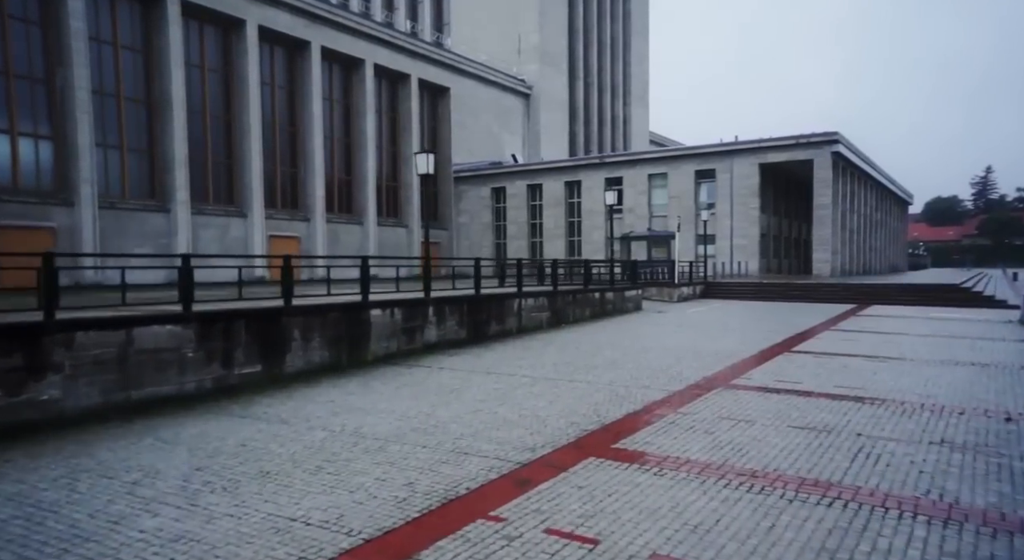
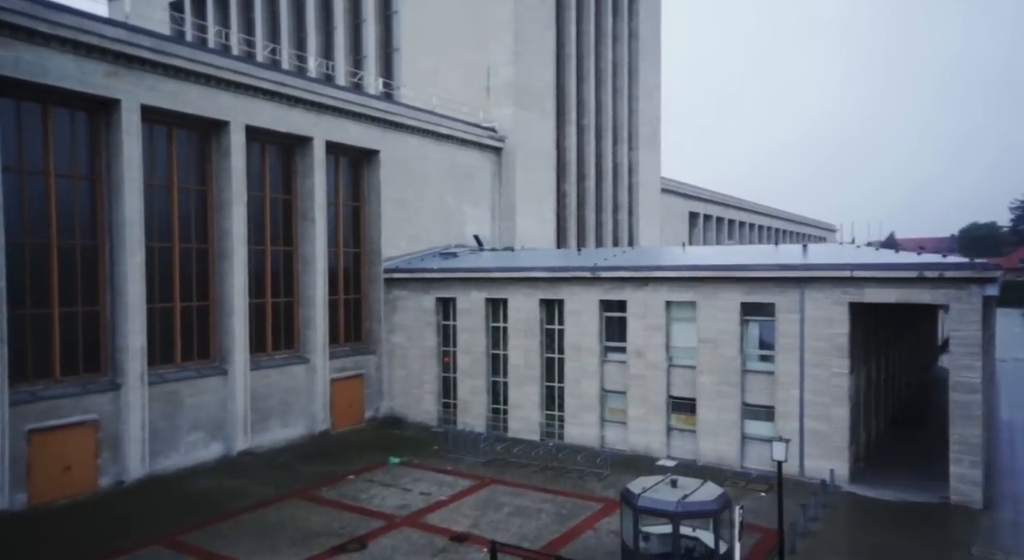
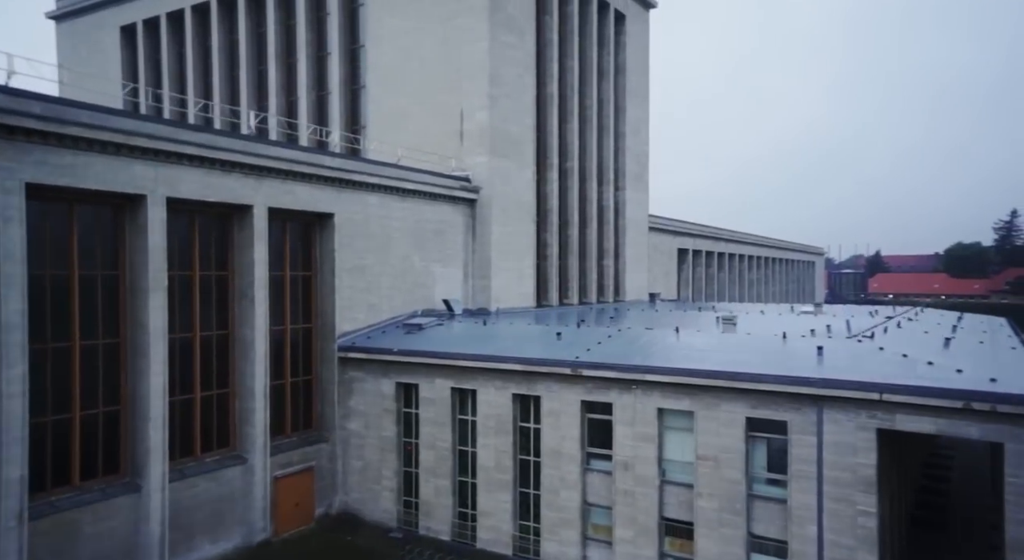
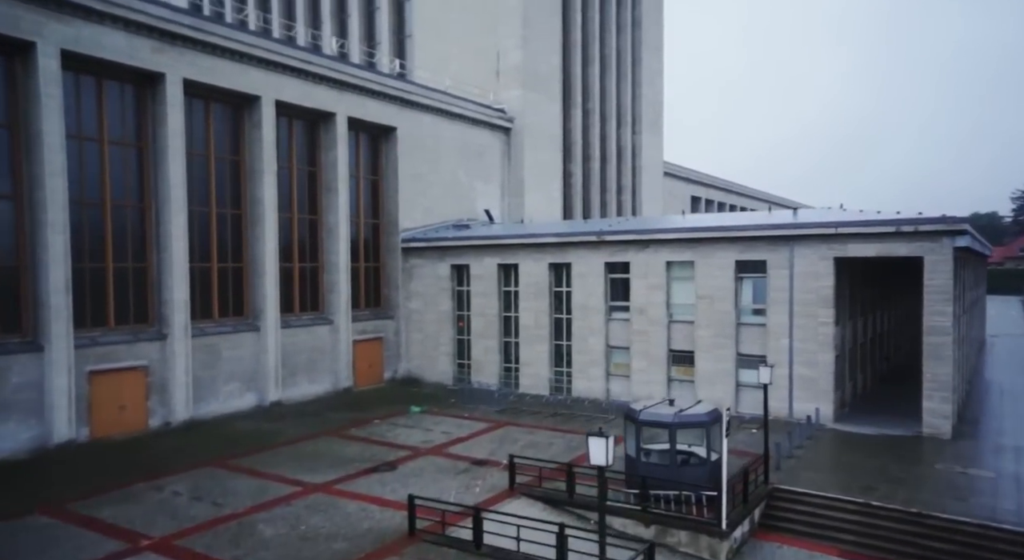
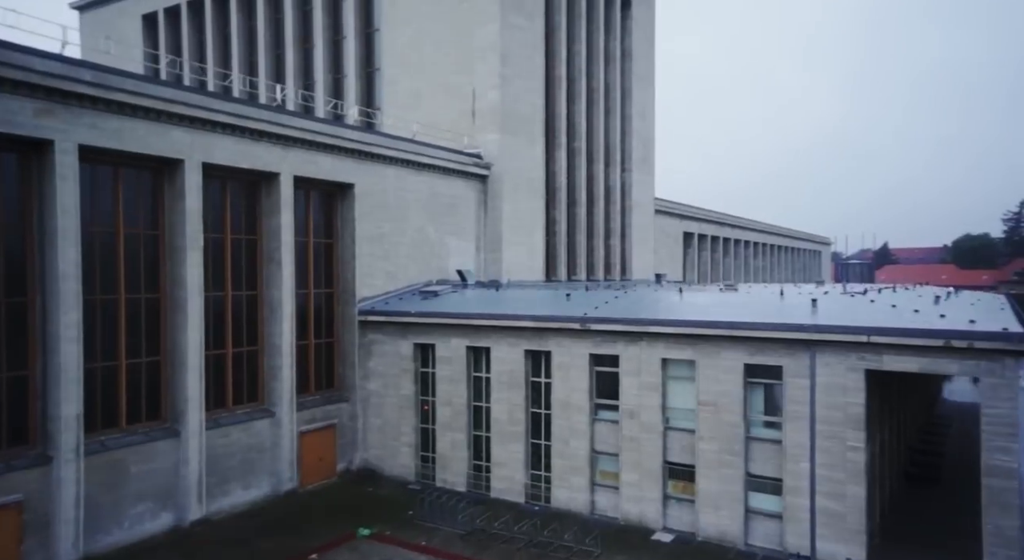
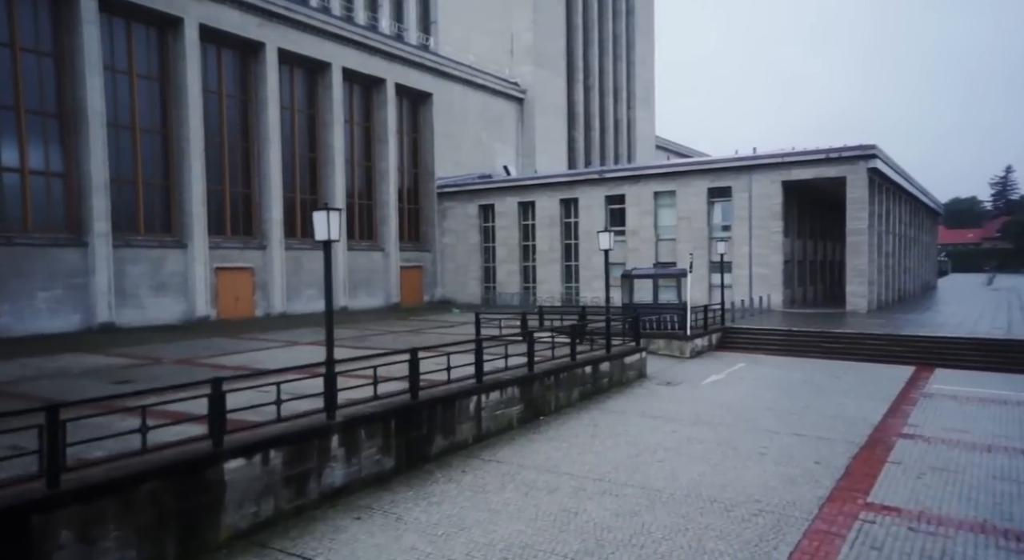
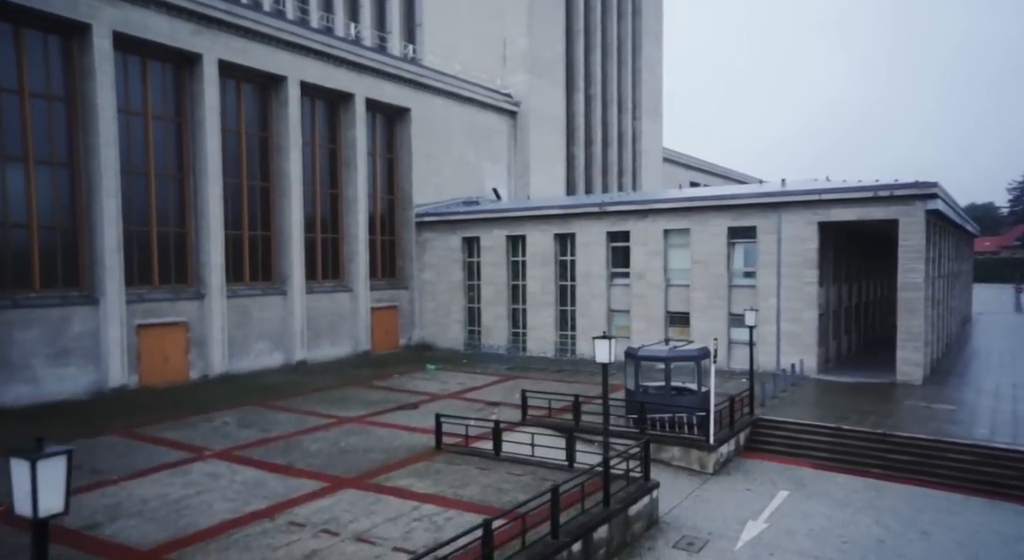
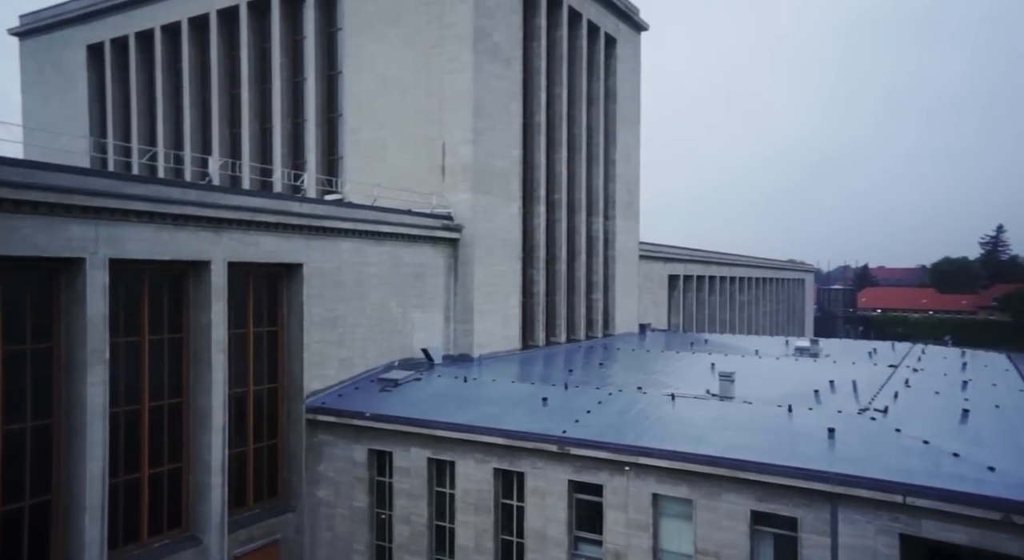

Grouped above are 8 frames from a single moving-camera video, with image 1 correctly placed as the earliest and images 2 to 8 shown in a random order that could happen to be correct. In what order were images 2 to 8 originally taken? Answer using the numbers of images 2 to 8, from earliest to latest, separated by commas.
6, 7, 4, 2, 5, 3, 8
